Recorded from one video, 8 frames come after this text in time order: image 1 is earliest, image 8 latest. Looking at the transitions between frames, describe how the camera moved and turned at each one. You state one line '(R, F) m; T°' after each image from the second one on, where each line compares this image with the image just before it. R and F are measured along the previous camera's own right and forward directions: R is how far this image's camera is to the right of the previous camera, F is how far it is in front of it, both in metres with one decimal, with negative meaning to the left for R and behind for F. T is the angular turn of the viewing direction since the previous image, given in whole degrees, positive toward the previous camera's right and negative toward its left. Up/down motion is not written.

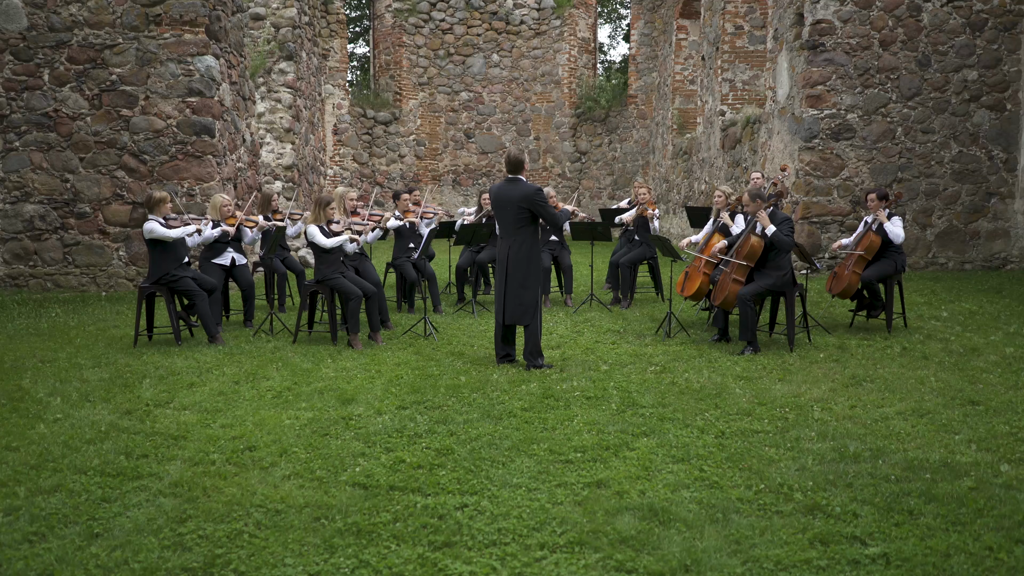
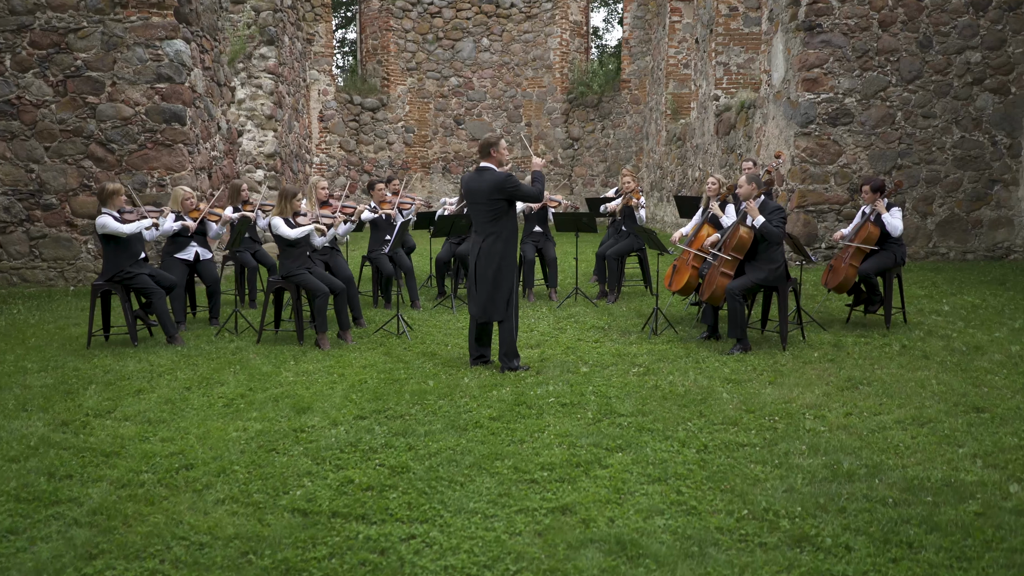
(+0.2, +0.5) m; 0°
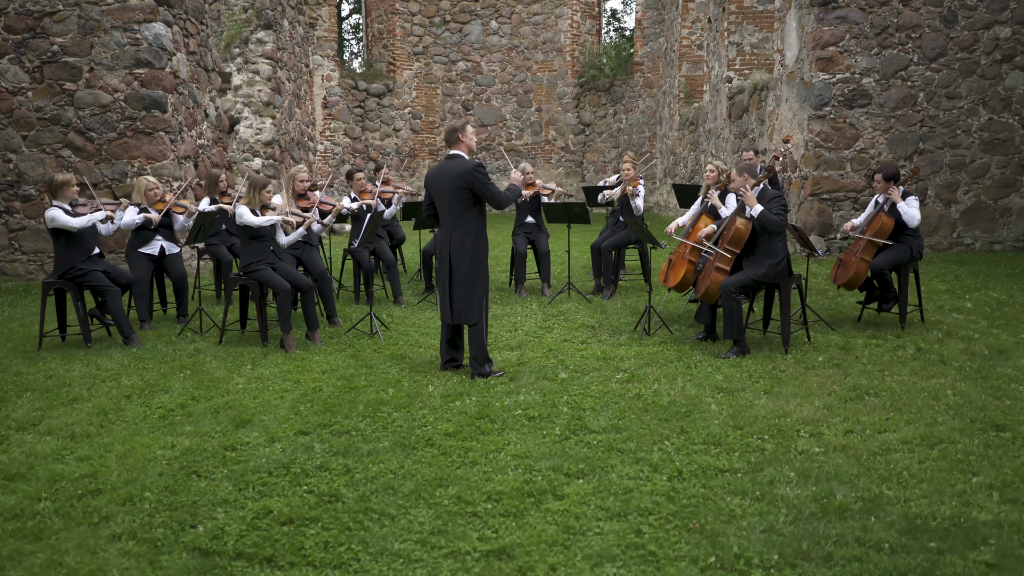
(+0.4, +0.6) m; -2°
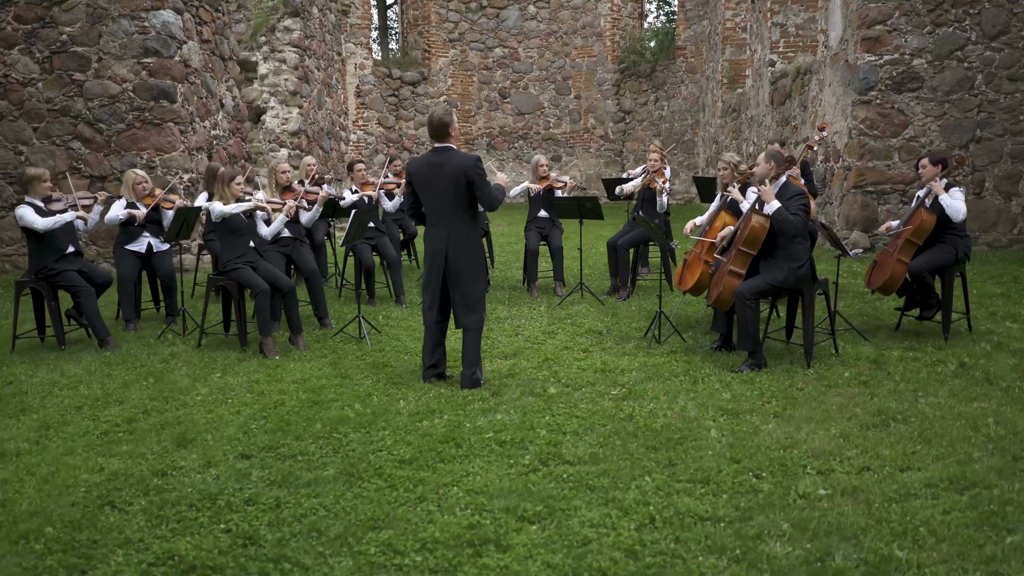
(+0.5, +0.6) m; -4°
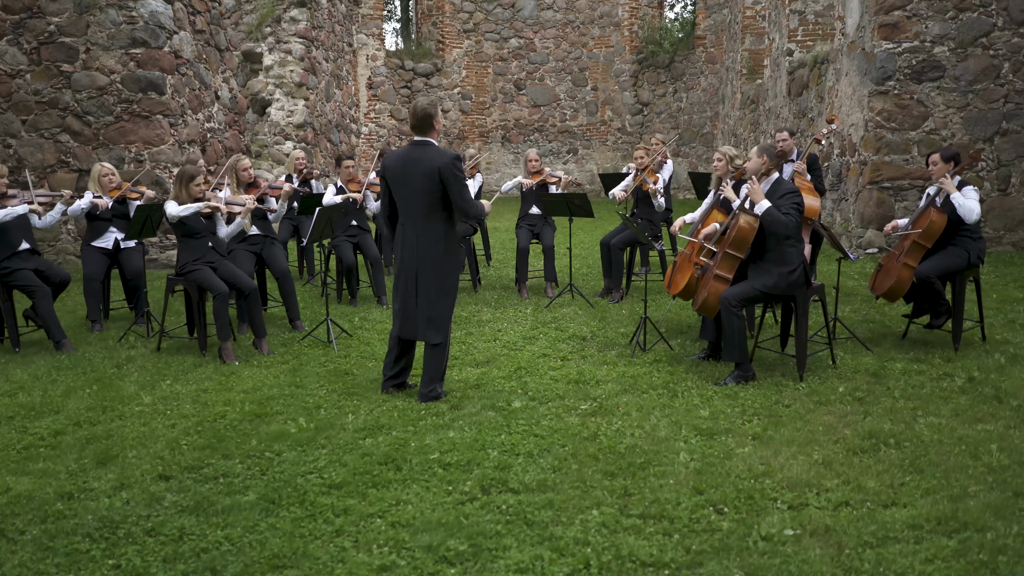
(+0.5, +0.4) m; -2°
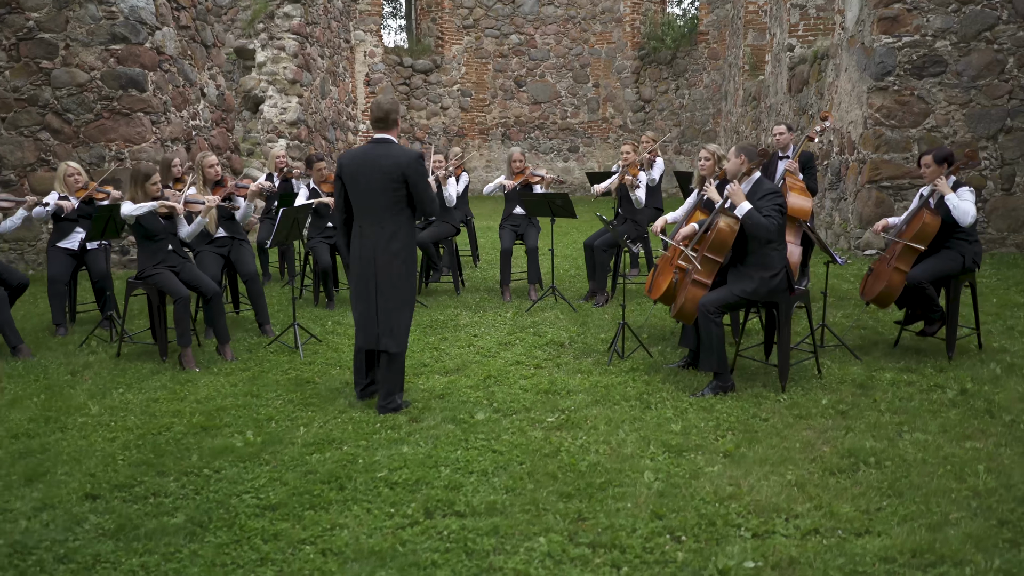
(+0.3, +0.3) m; -1°
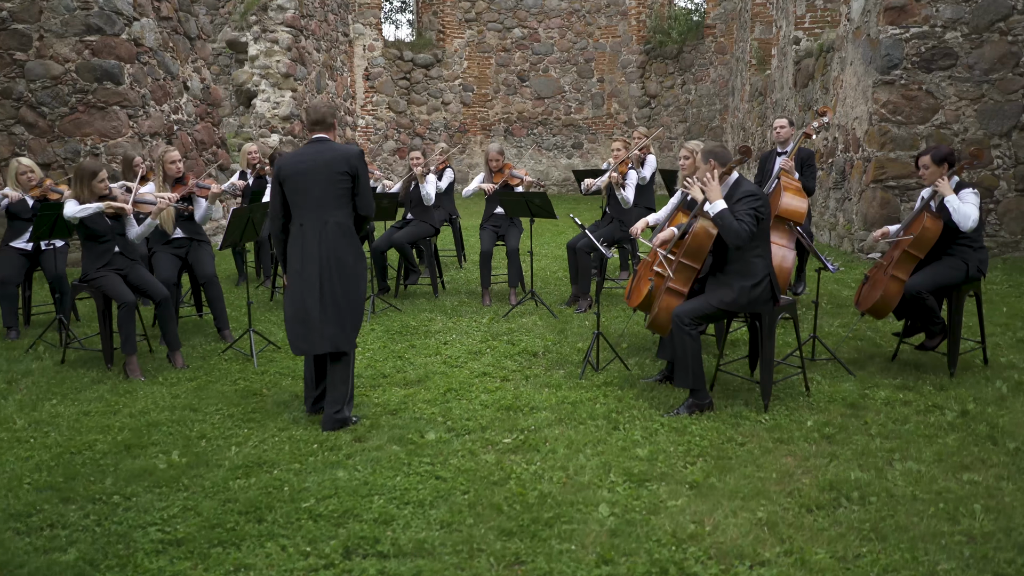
(+0.3, +0.4) m; -1°
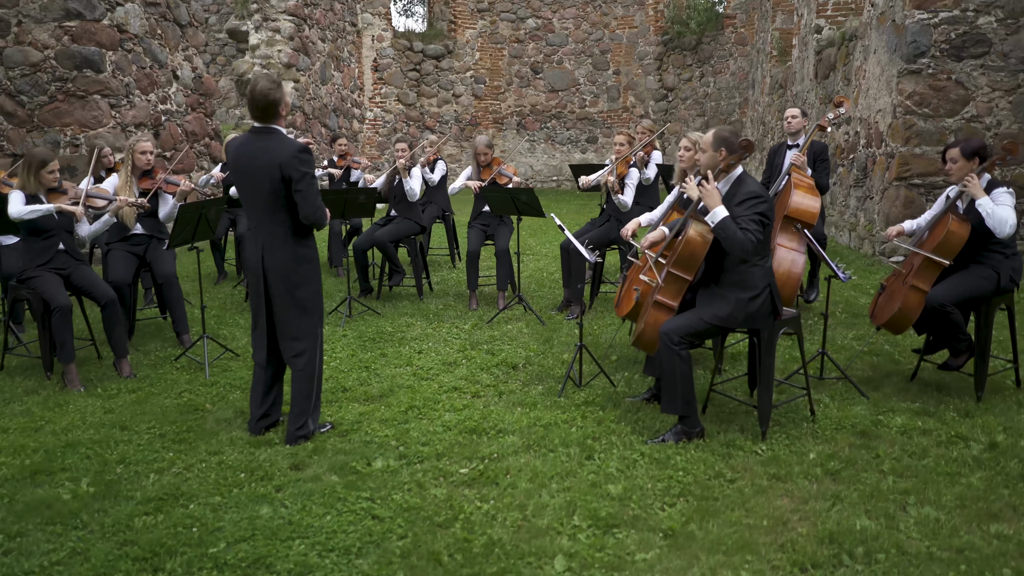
(+0.3, +0.6) m; -2°
